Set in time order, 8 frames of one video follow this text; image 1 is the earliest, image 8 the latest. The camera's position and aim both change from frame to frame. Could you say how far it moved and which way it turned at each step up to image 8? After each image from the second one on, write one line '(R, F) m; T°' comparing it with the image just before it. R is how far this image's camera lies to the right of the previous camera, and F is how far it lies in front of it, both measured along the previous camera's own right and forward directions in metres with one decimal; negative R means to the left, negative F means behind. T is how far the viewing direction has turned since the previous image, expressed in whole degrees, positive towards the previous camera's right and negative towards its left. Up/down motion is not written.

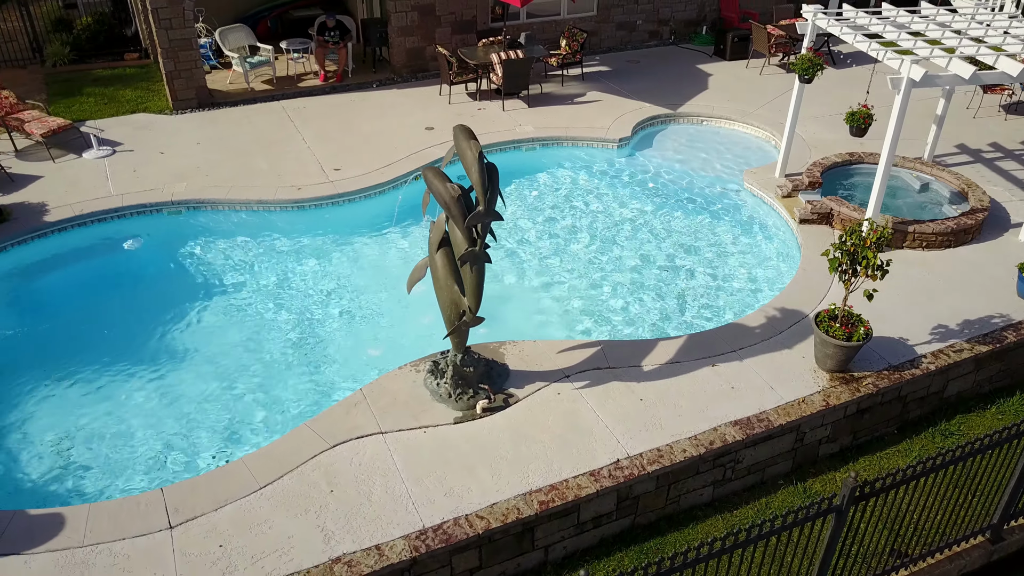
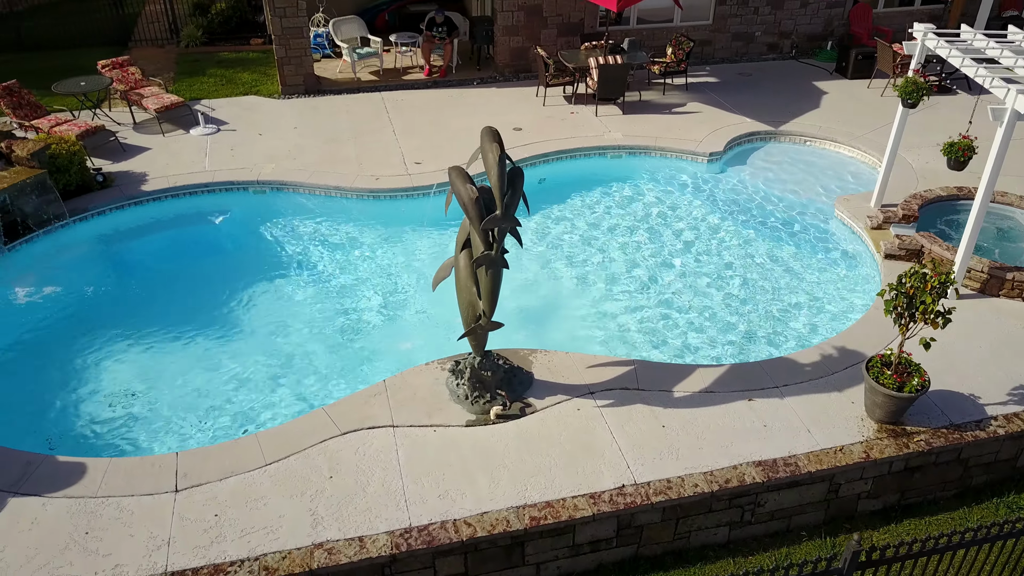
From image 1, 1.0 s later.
(+0.9, +0.2) m; -9°
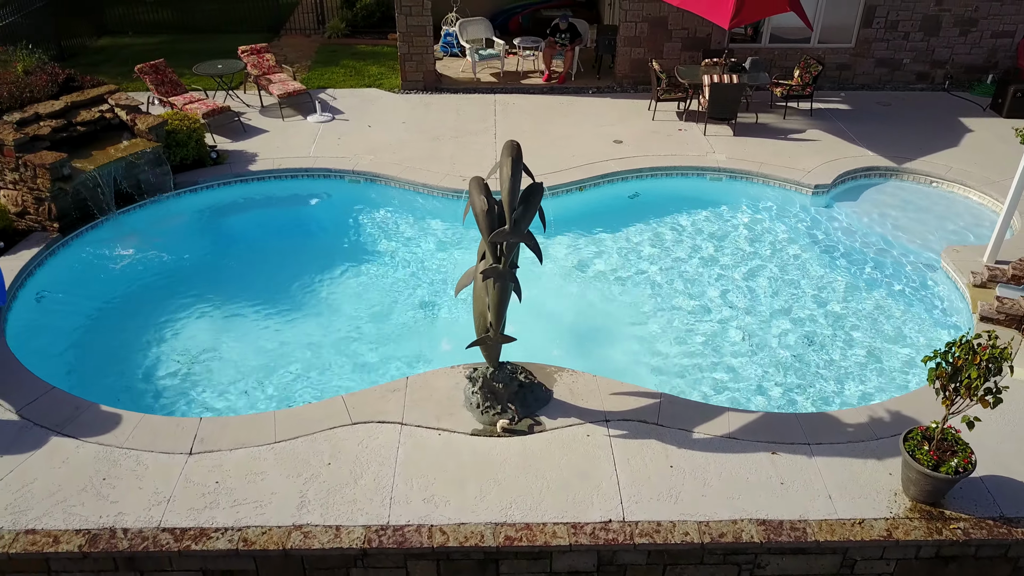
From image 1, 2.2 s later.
(+1.2, +0.2) m; -11°
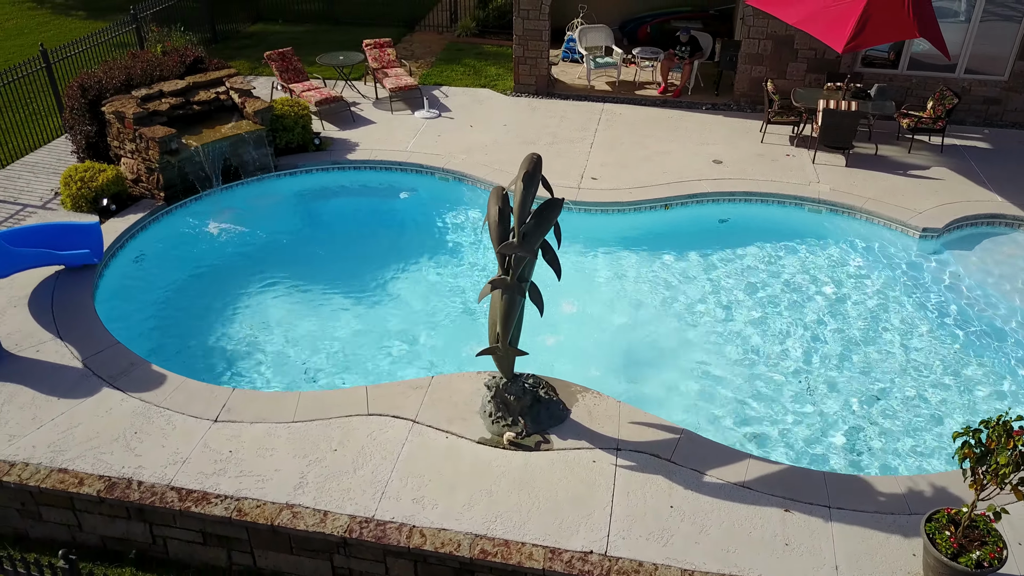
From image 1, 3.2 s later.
(+1.1, +0.2) m; -10°
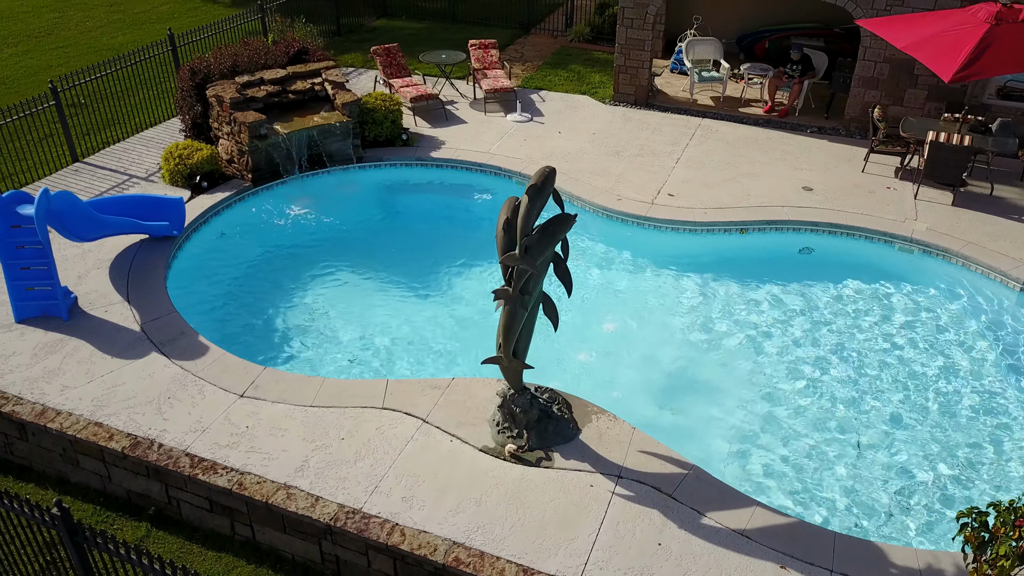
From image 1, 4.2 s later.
(+1.0, +0.1) m; -9°
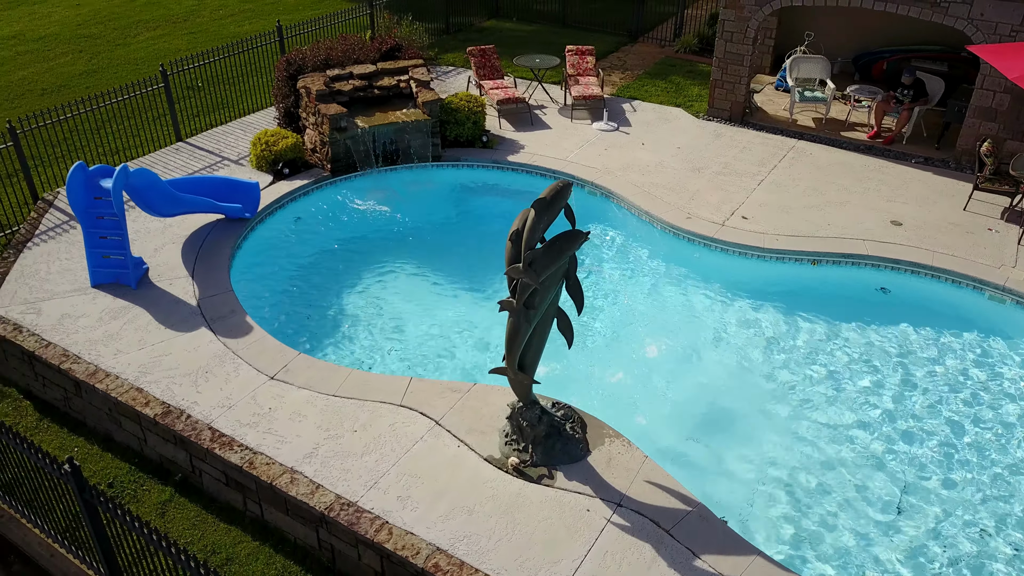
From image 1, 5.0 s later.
(+0.9, +0.1) m; -9°
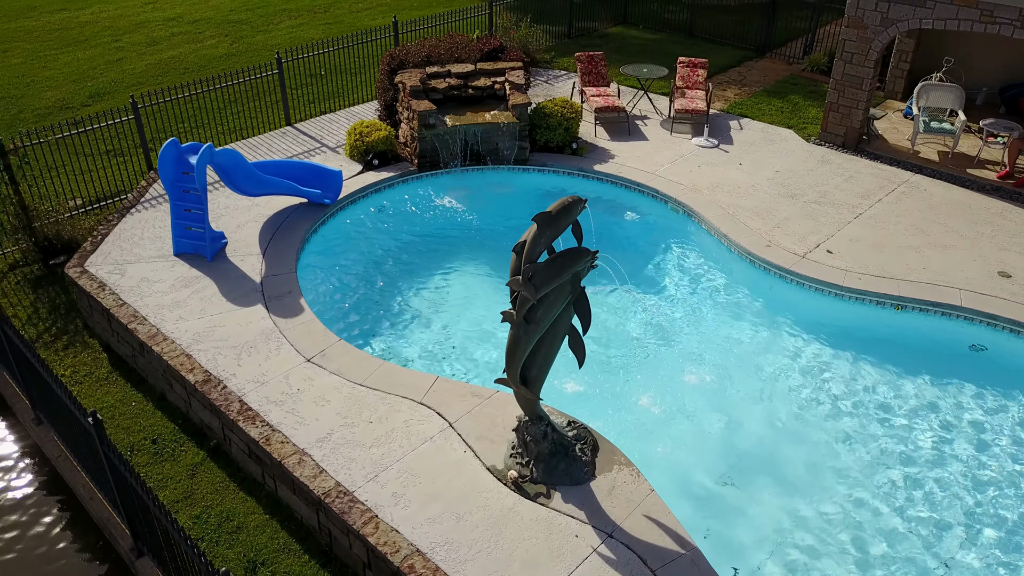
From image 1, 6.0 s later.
(+1.0, +0.2) m; -10°
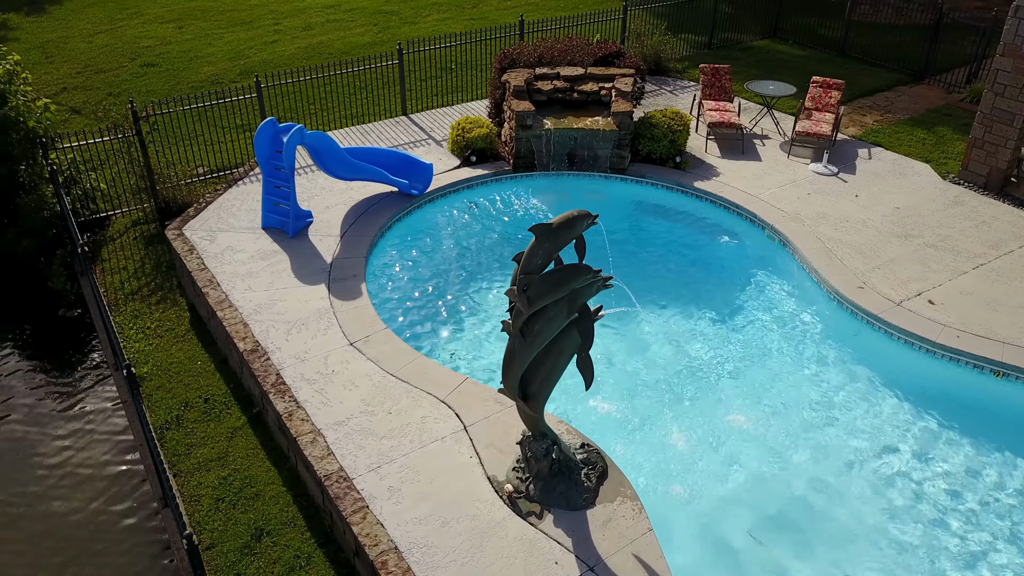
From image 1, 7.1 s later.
(+1.2, +0.3) m; -11°
